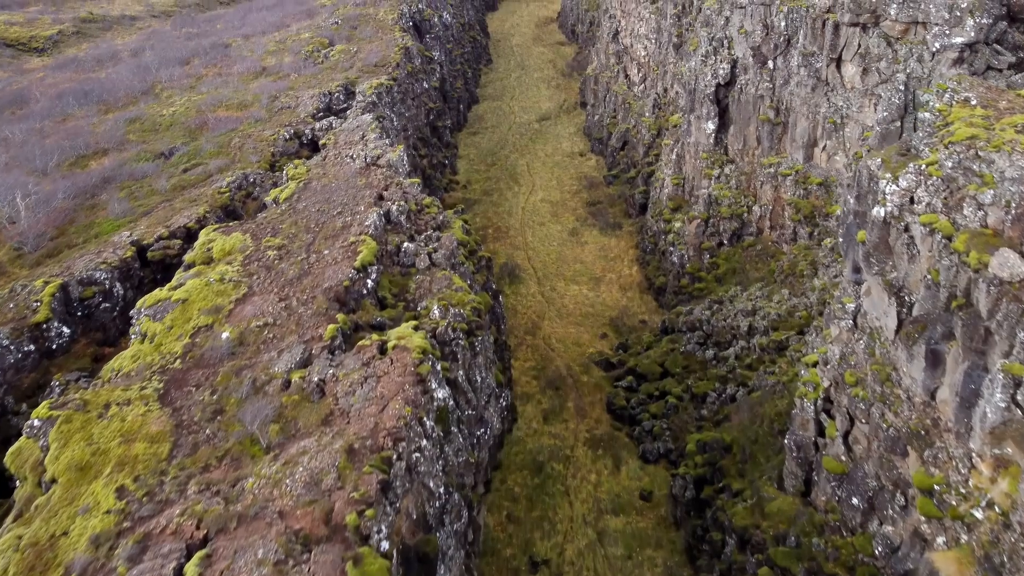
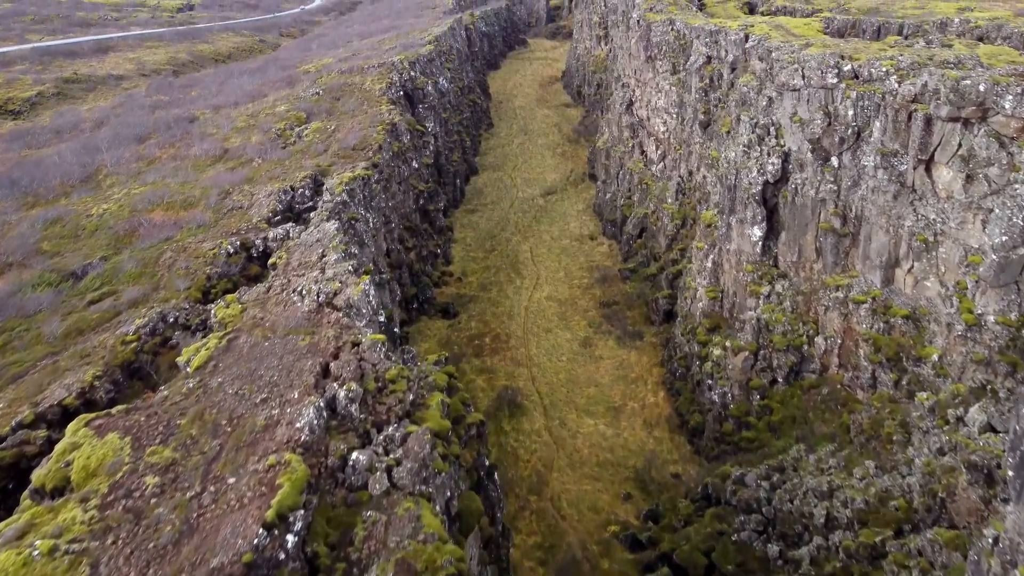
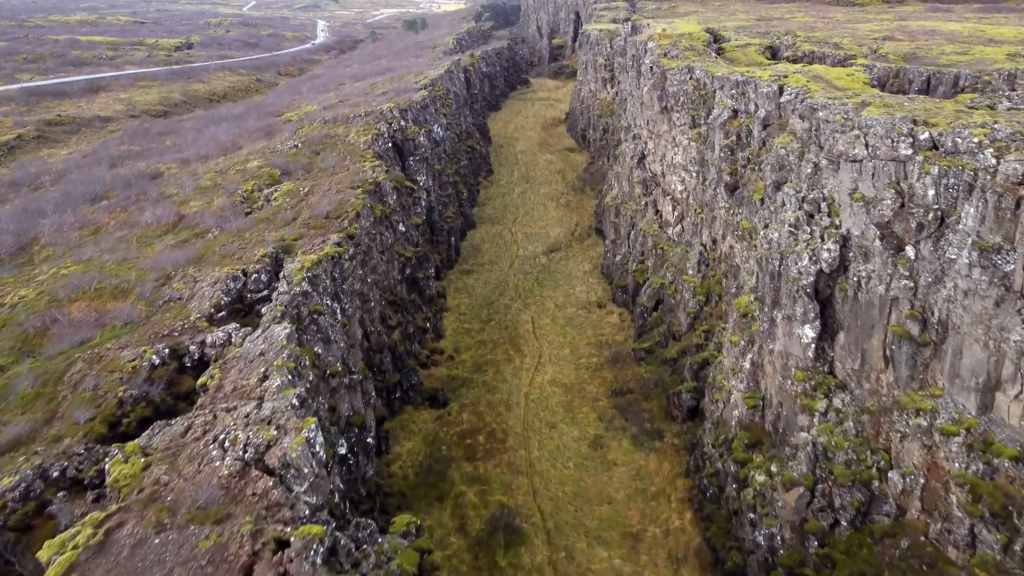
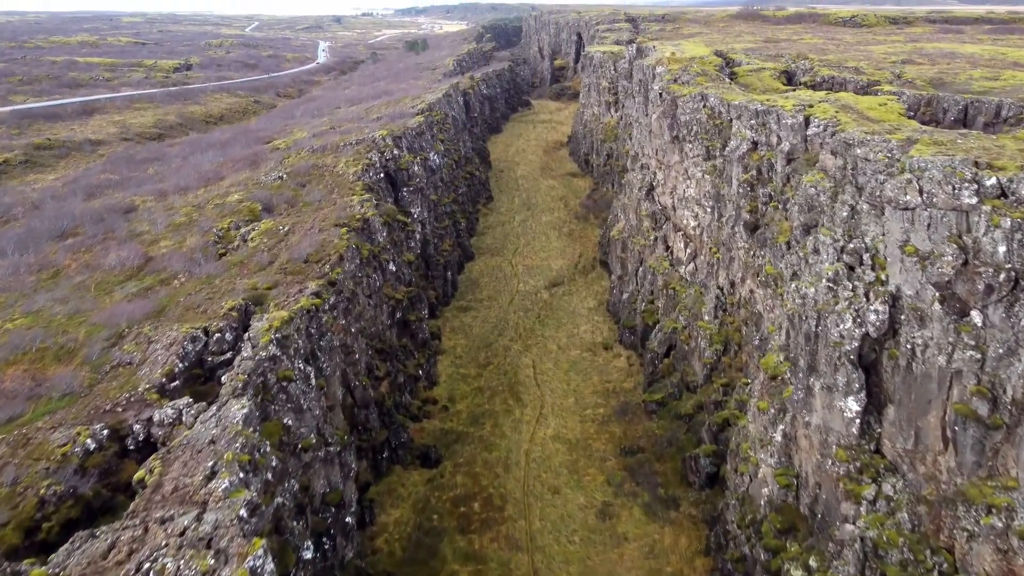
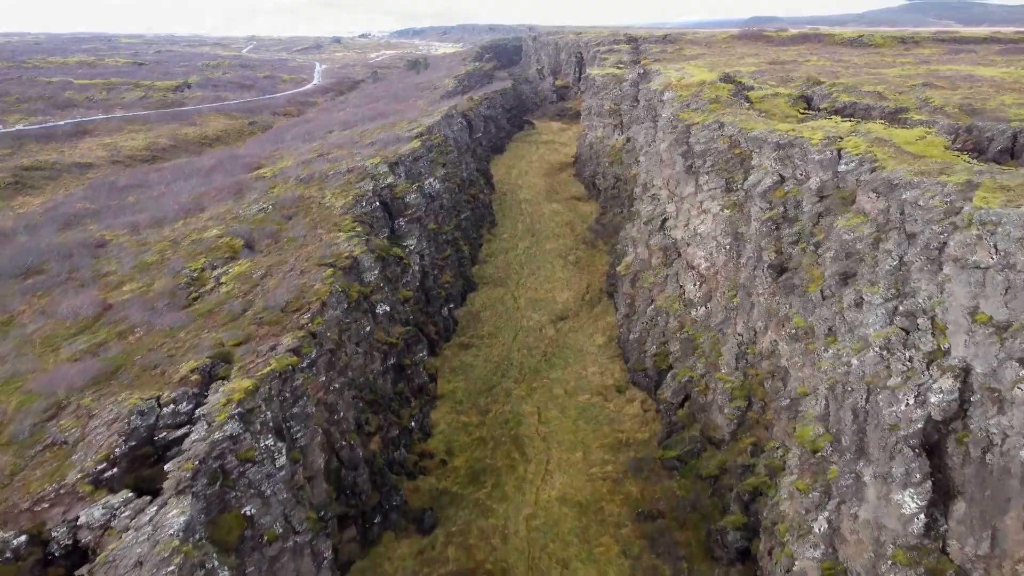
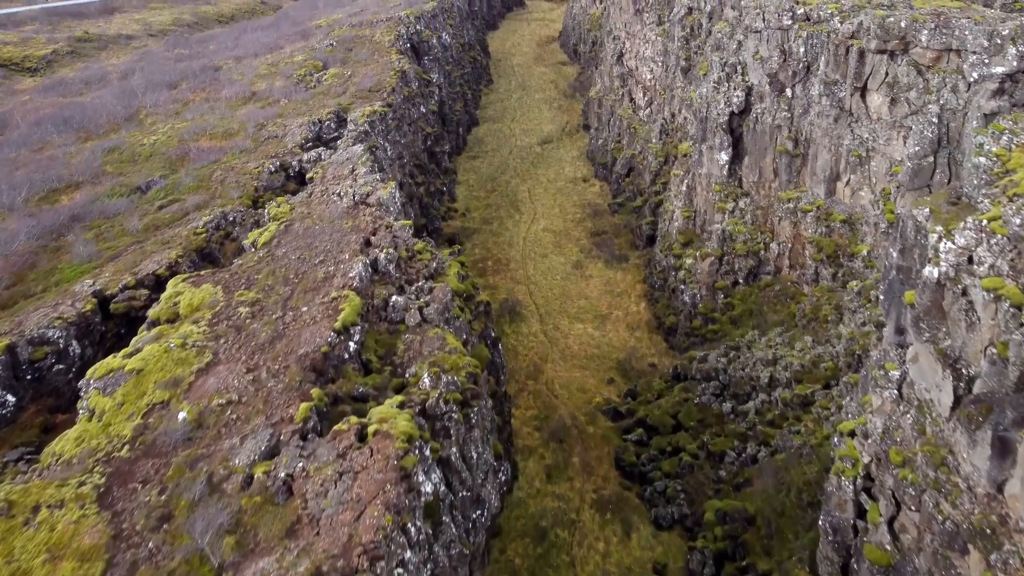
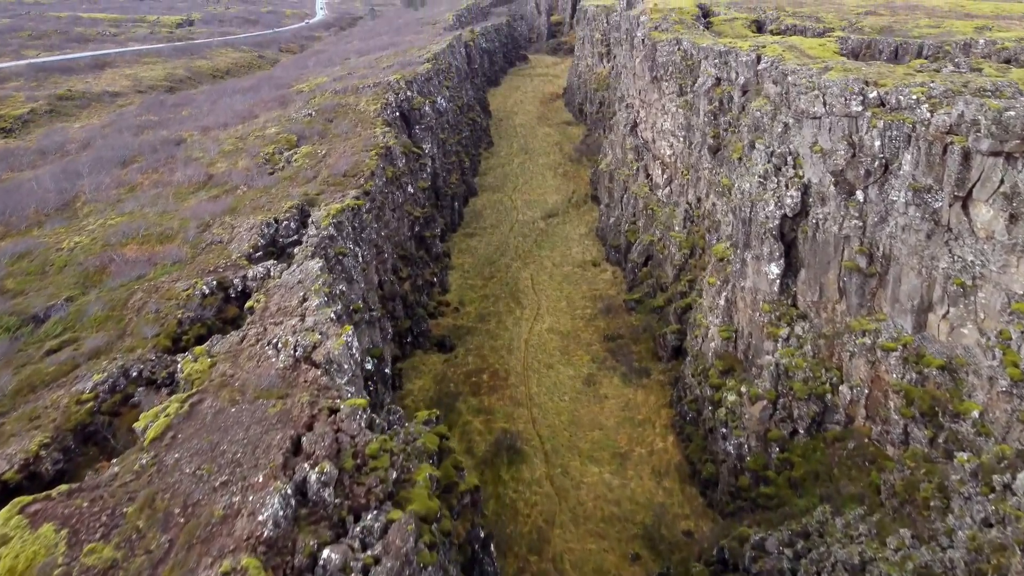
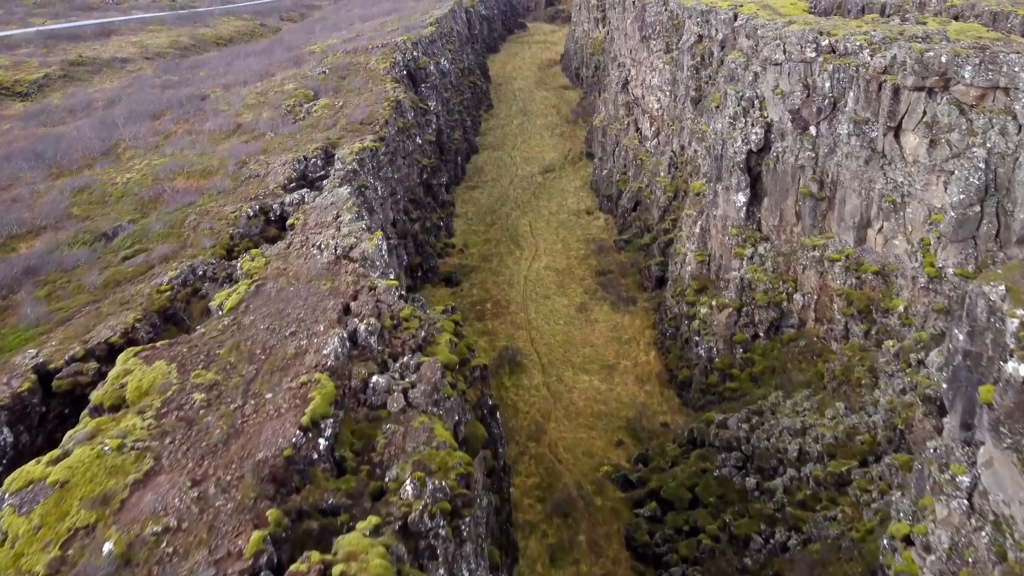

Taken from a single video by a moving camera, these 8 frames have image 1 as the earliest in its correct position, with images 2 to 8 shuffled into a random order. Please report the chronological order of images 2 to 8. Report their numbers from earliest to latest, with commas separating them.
6, 8, 2, 7, 3, 4, 5
